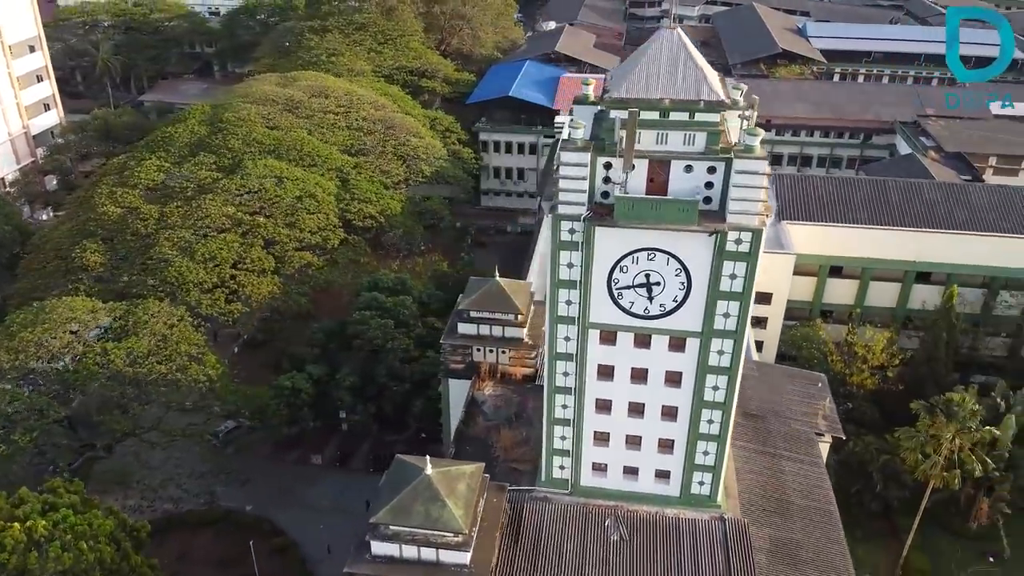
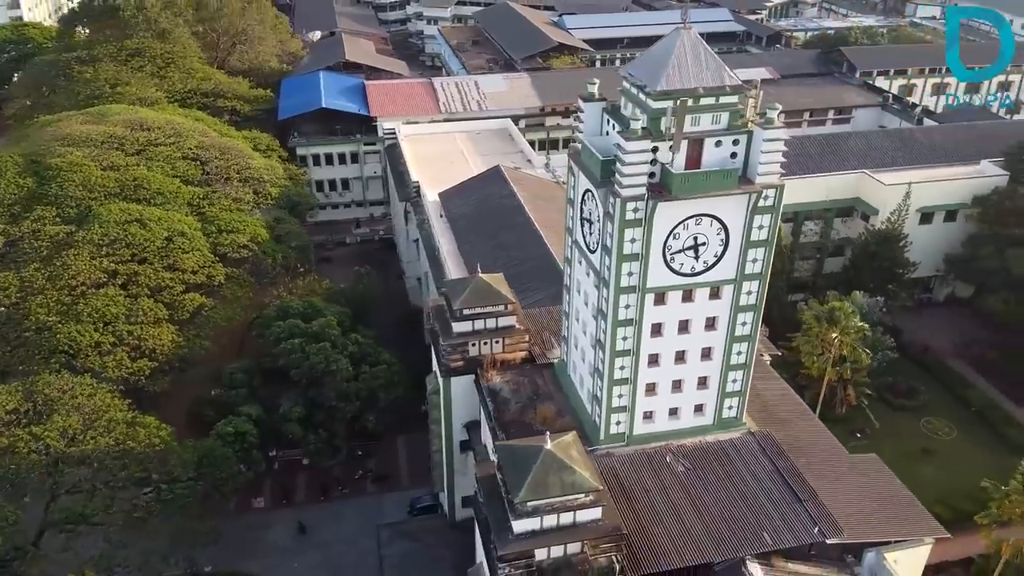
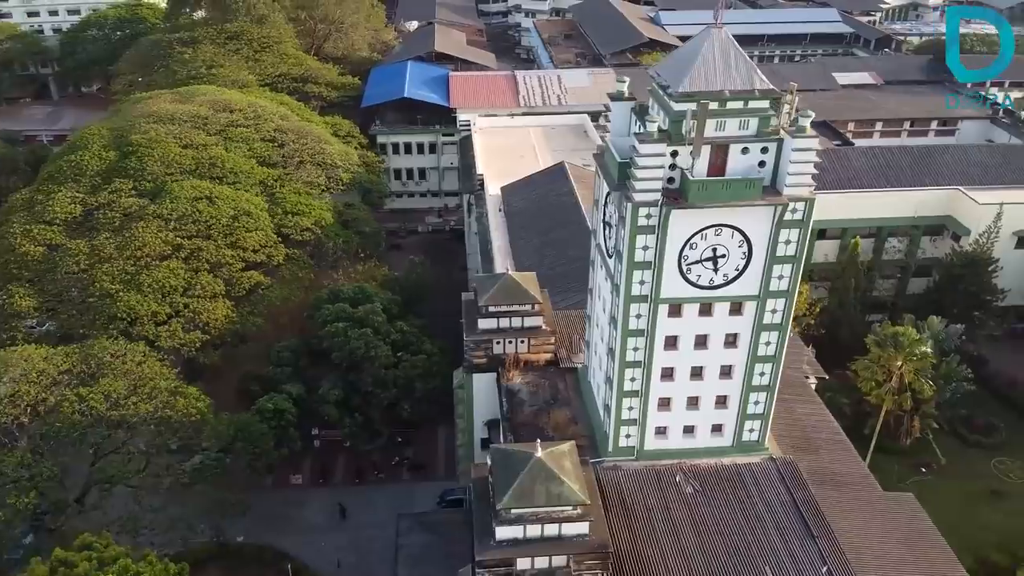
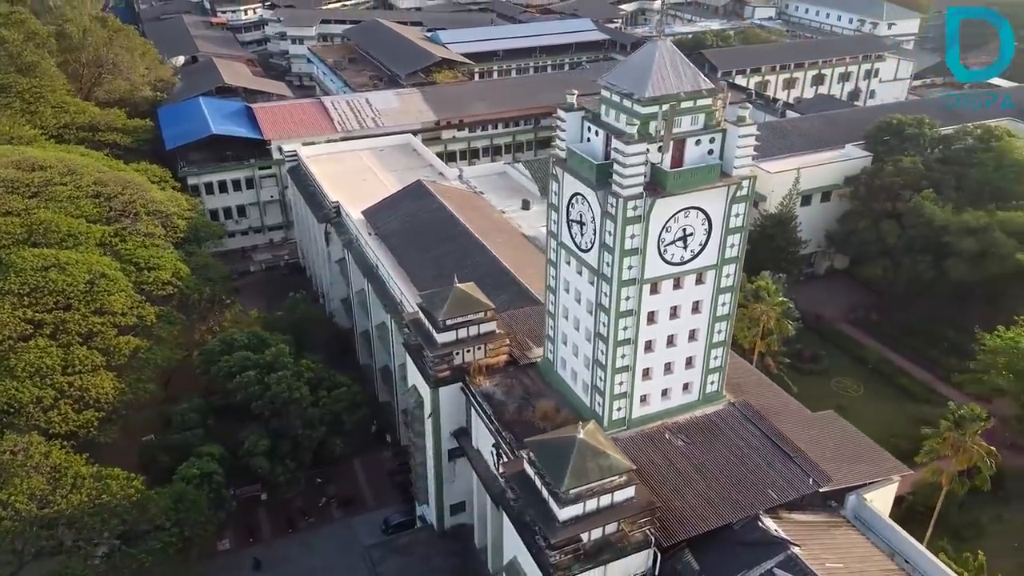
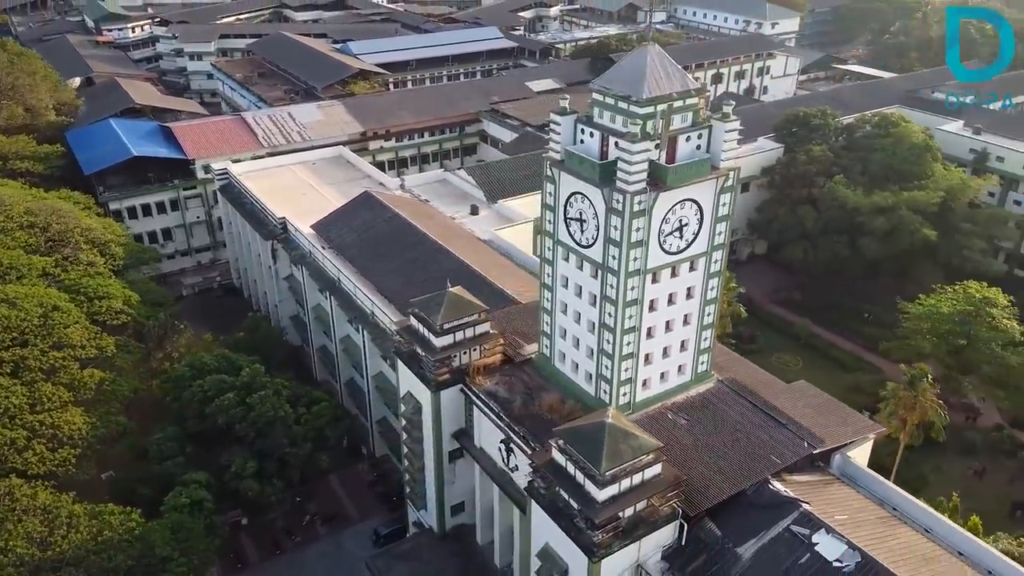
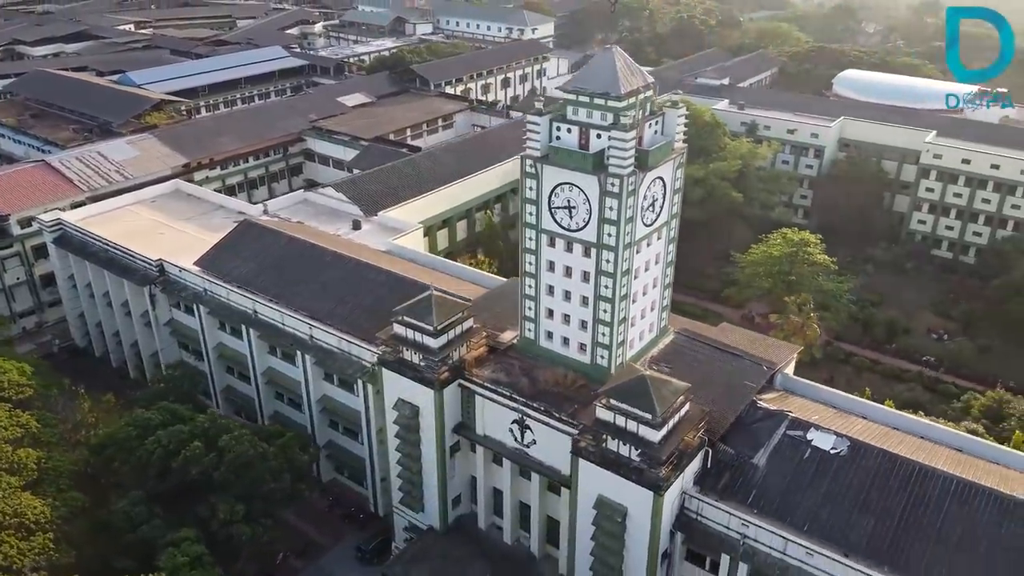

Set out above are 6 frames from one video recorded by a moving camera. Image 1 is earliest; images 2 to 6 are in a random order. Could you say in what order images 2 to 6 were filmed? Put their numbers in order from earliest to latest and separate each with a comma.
3, 2, 4, 5, 6
